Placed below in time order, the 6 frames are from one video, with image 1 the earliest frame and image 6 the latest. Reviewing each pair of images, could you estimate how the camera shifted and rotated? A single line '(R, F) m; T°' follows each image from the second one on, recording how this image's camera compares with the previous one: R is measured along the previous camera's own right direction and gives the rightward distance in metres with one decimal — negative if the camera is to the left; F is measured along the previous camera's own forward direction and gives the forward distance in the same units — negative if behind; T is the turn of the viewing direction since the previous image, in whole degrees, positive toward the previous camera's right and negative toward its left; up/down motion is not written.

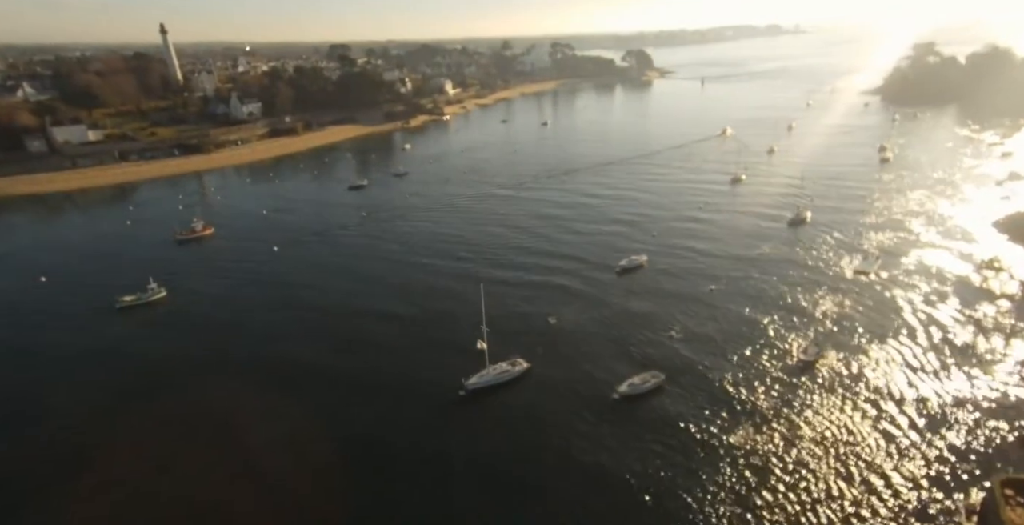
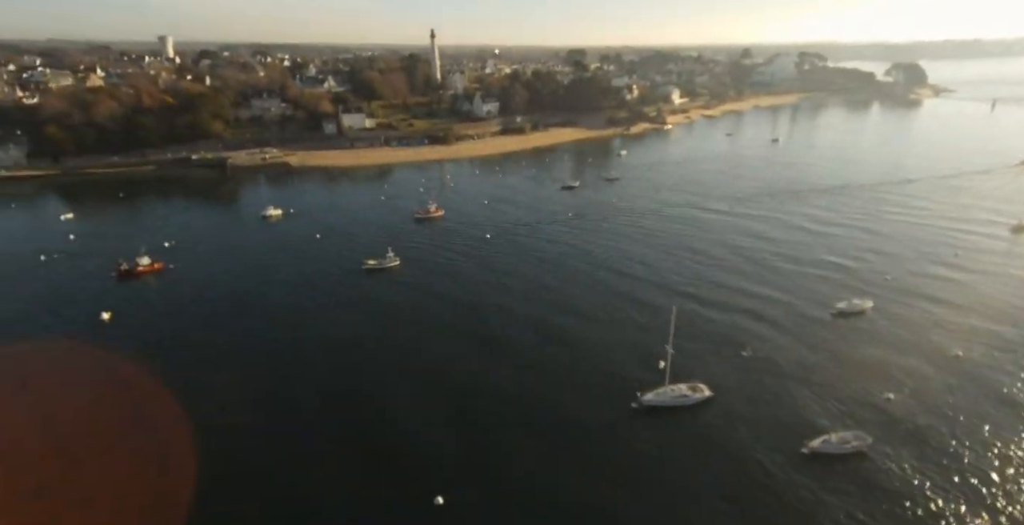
(+2.9, -0.2) m; -24°
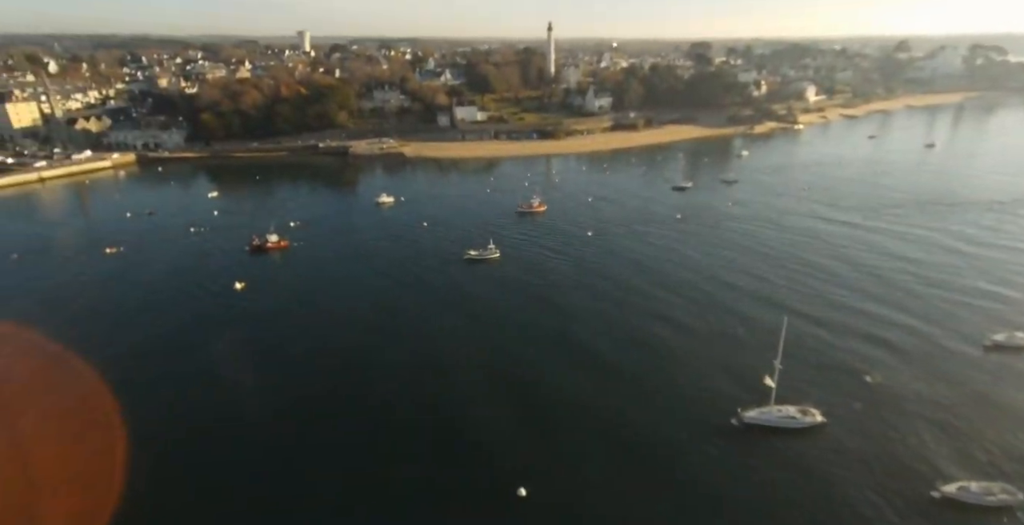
(+1.4, +1.1) m; -12°
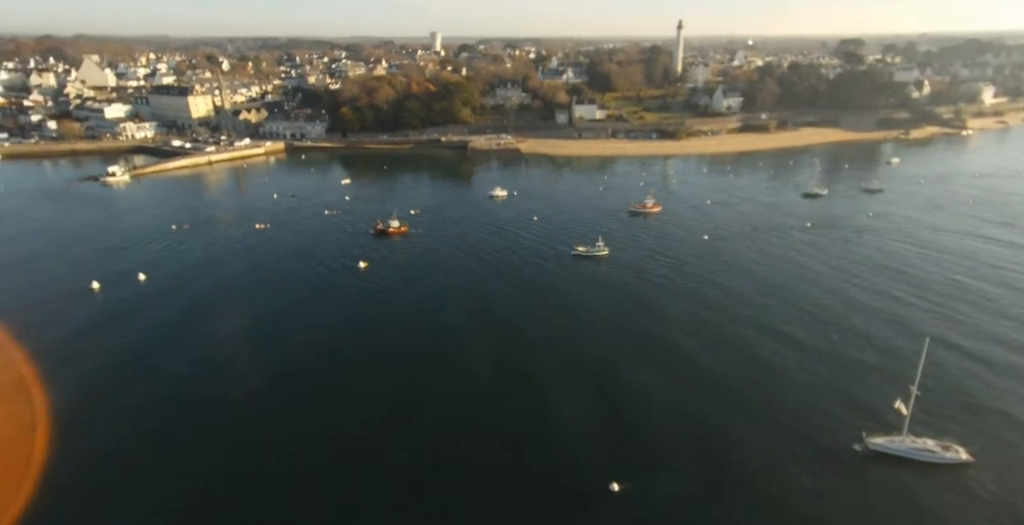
(+0.9, +0.4) m; -12°
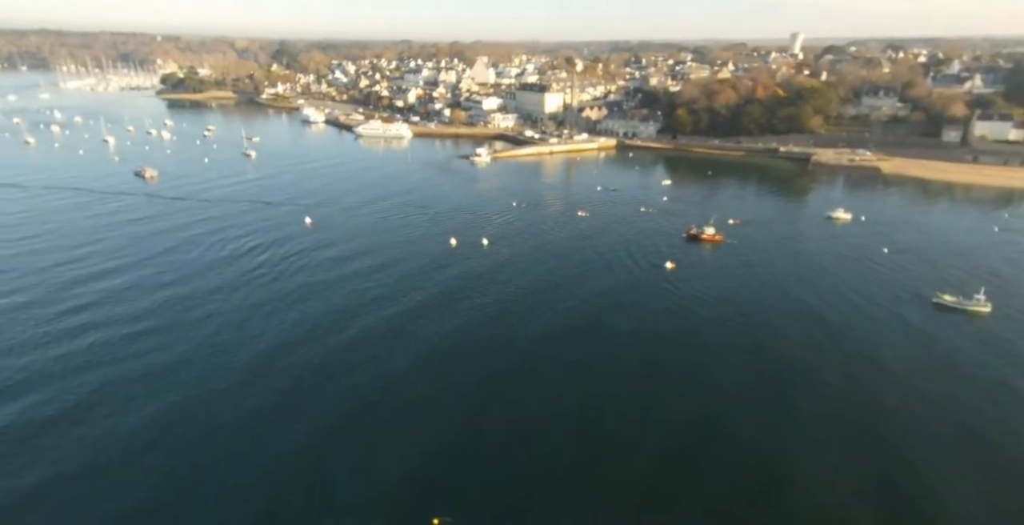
(+0.2, +0.7) m; -28°
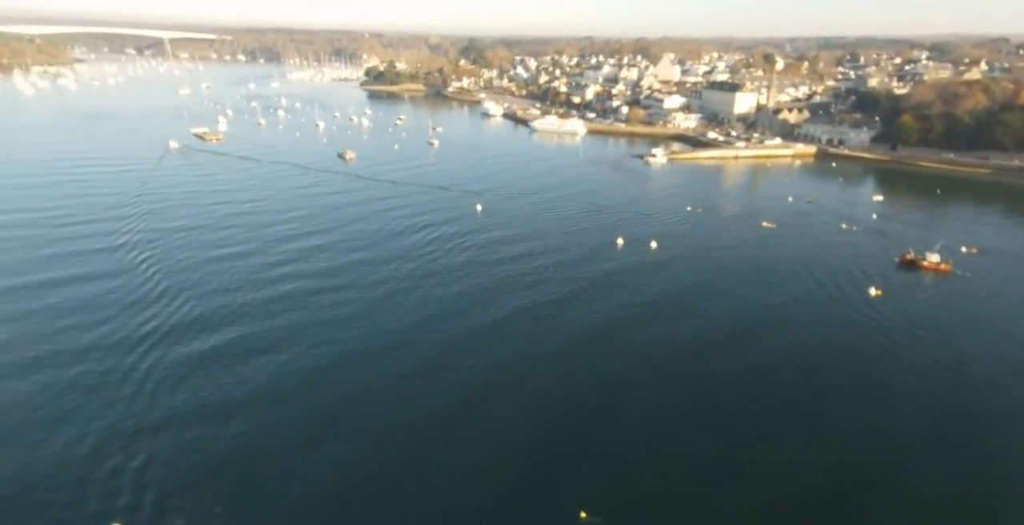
(-0.4, +0.7) m; -15°
